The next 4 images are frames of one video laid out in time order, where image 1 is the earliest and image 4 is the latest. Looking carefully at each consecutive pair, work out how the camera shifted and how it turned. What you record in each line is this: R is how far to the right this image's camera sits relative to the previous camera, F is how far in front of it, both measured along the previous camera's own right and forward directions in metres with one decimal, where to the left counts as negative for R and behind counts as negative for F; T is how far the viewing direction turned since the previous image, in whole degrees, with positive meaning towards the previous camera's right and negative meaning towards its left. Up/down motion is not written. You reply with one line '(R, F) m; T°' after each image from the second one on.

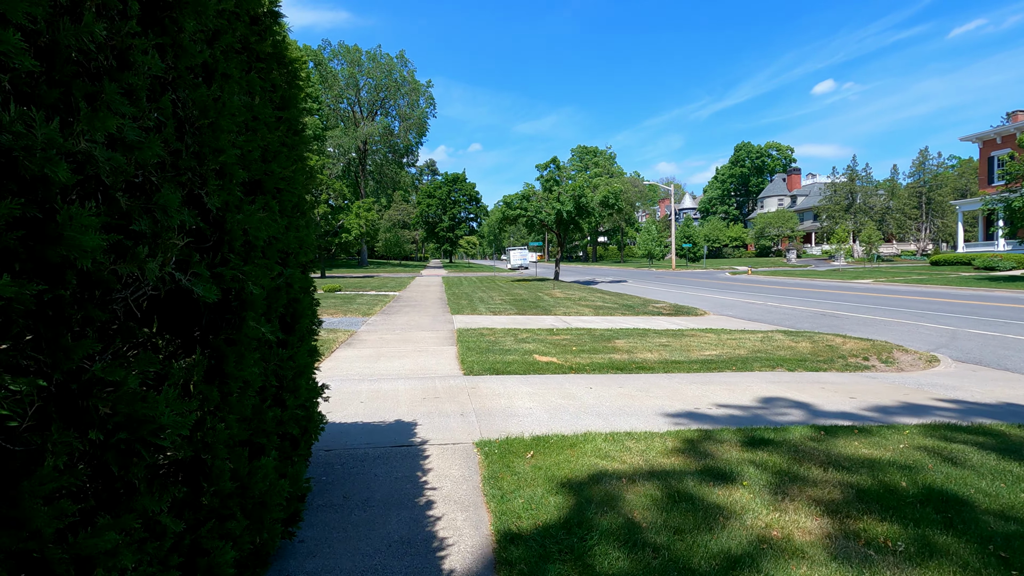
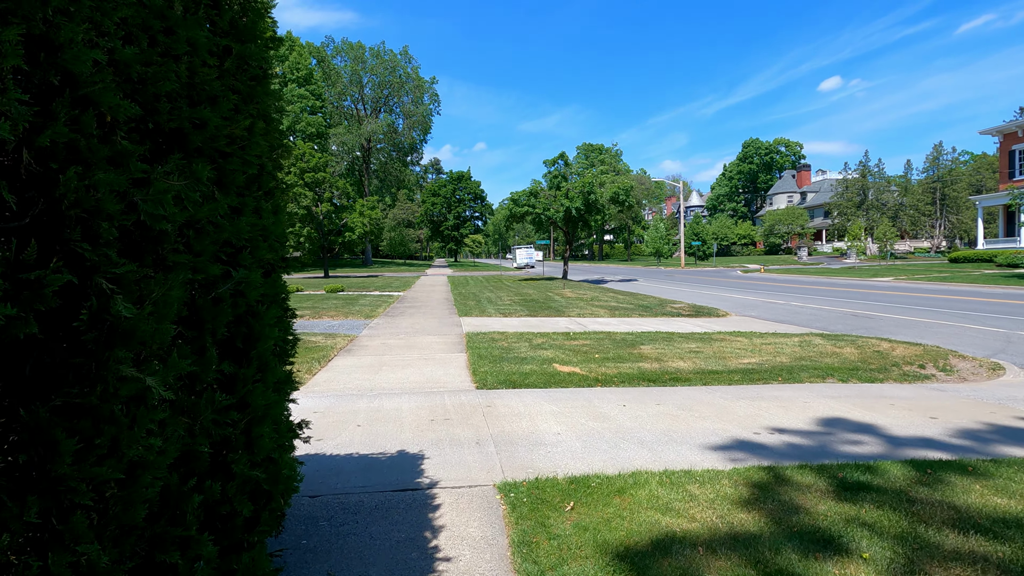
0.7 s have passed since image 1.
(-0.2, +0.9) m; -1°
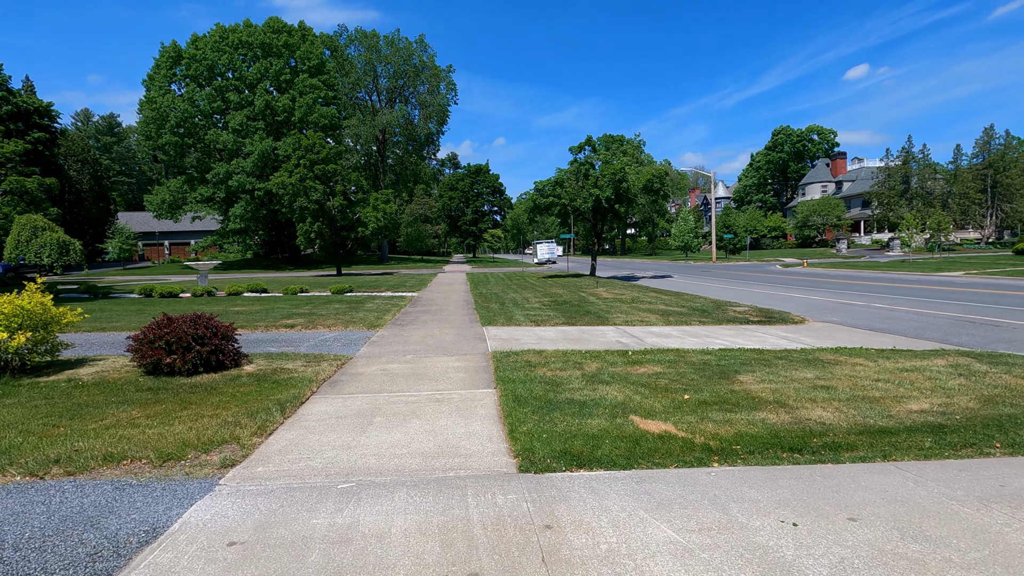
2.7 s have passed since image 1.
(-0.4, +2.7) m; -2°
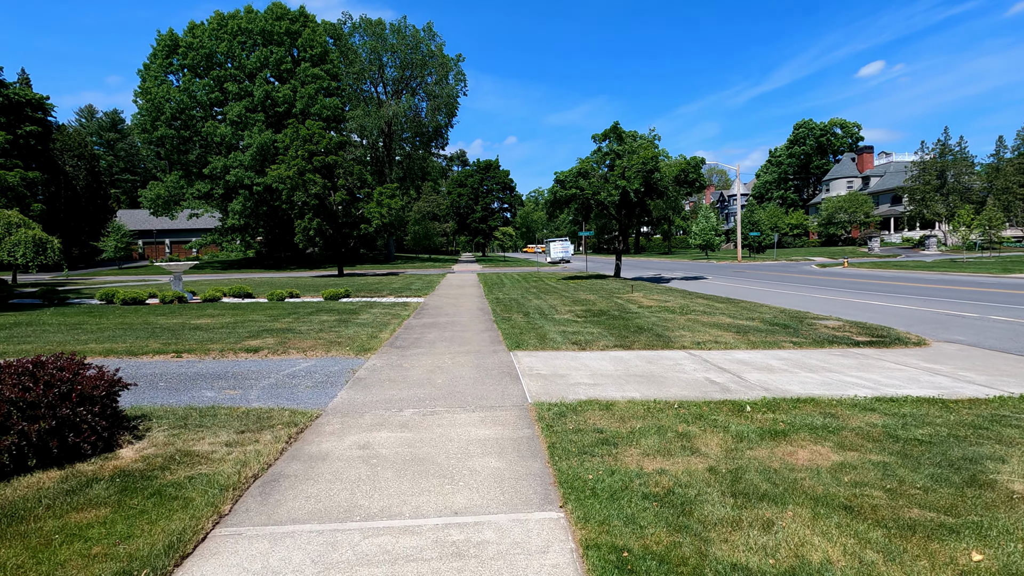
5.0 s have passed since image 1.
(-0.5, +3.1) m; -1°
